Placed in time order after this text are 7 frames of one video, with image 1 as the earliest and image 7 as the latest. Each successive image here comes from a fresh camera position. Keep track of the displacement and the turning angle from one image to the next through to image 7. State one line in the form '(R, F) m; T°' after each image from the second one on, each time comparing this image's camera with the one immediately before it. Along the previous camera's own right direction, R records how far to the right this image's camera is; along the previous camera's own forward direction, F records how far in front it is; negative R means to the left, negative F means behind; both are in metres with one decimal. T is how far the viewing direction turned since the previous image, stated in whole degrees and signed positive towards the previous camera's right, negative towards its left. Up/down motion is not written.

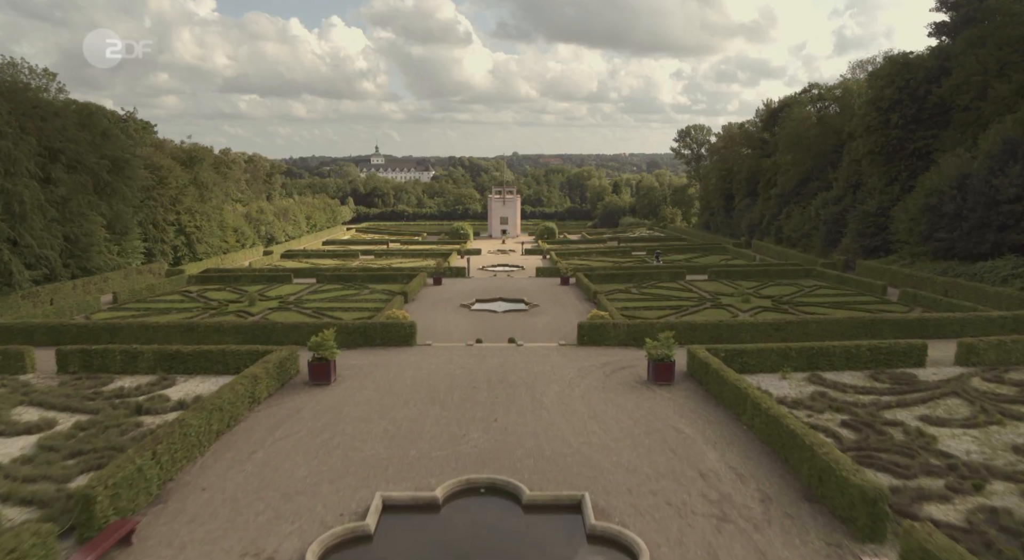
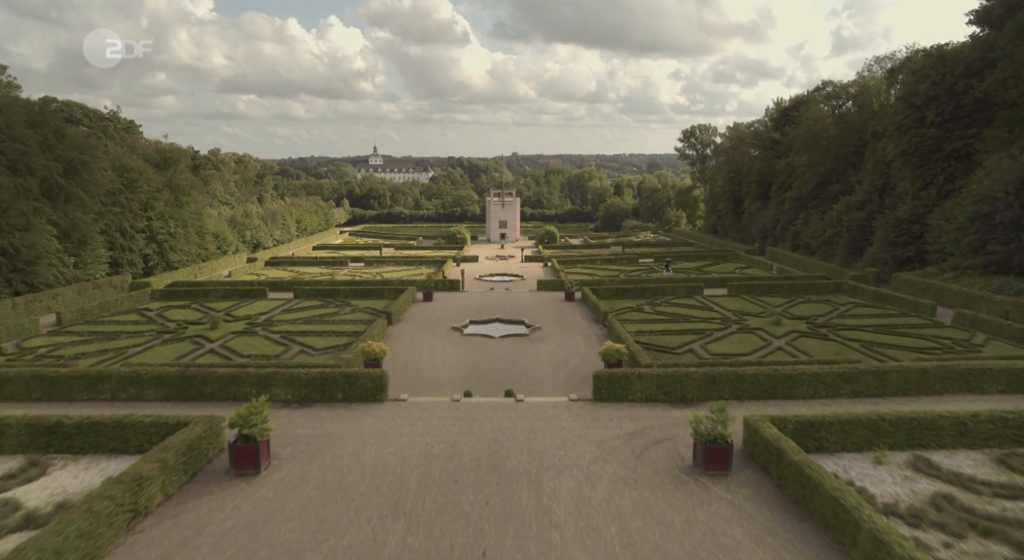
(0.0, +3.1) m; 0°
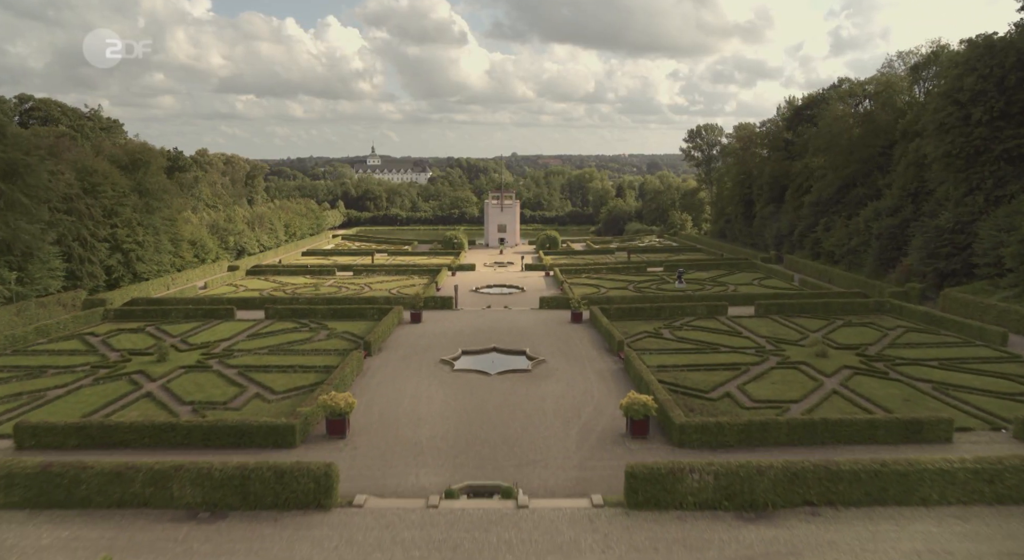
(0.0, +3.3) m; 0°
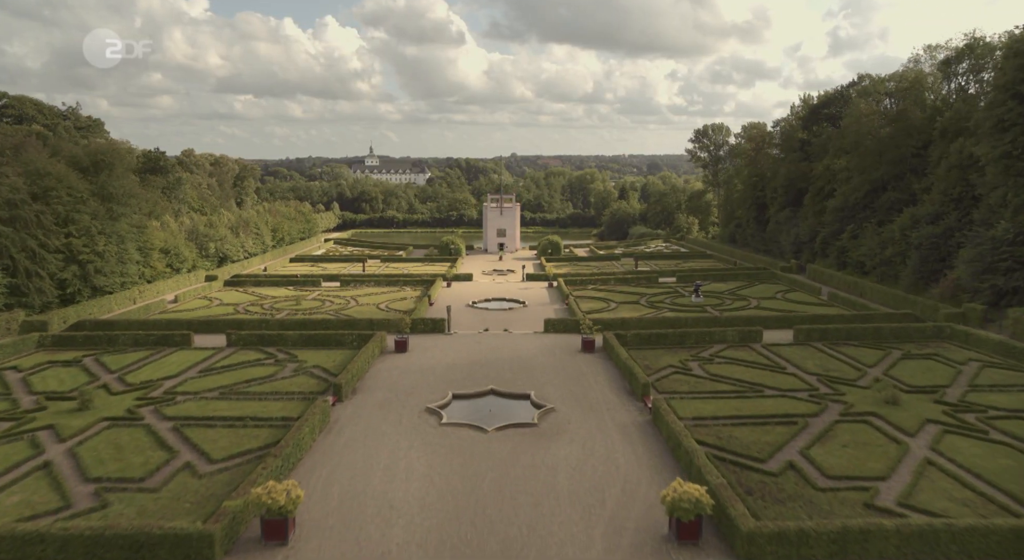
(-0.1, +3.5) m; 0°
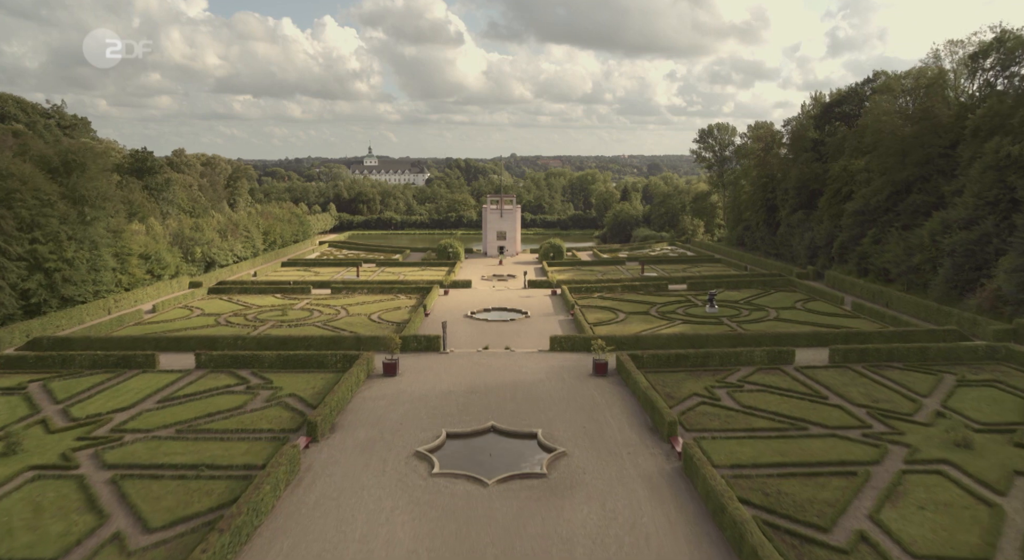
(-0.1, +2.4) m; 0°
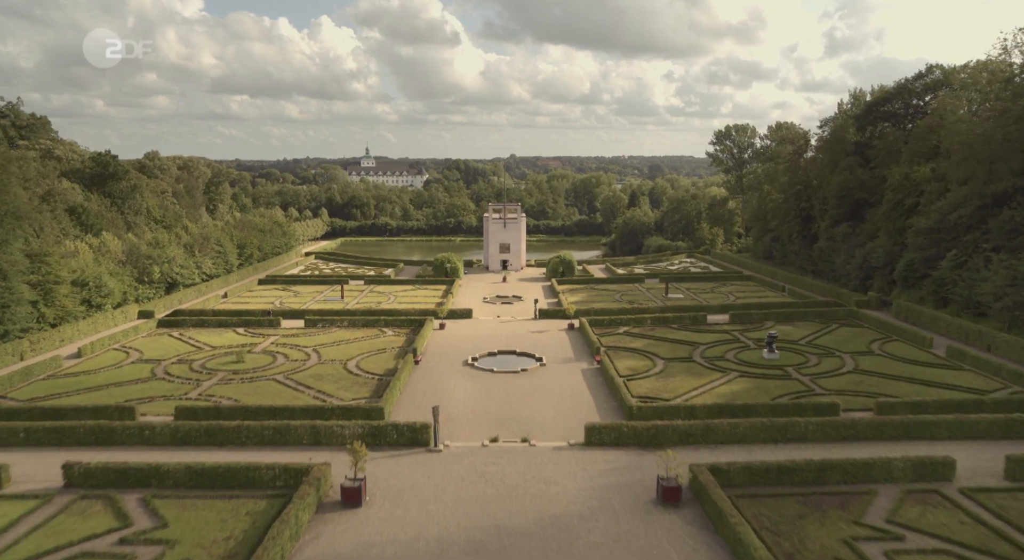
(-0.6, +6.6) m; 0°
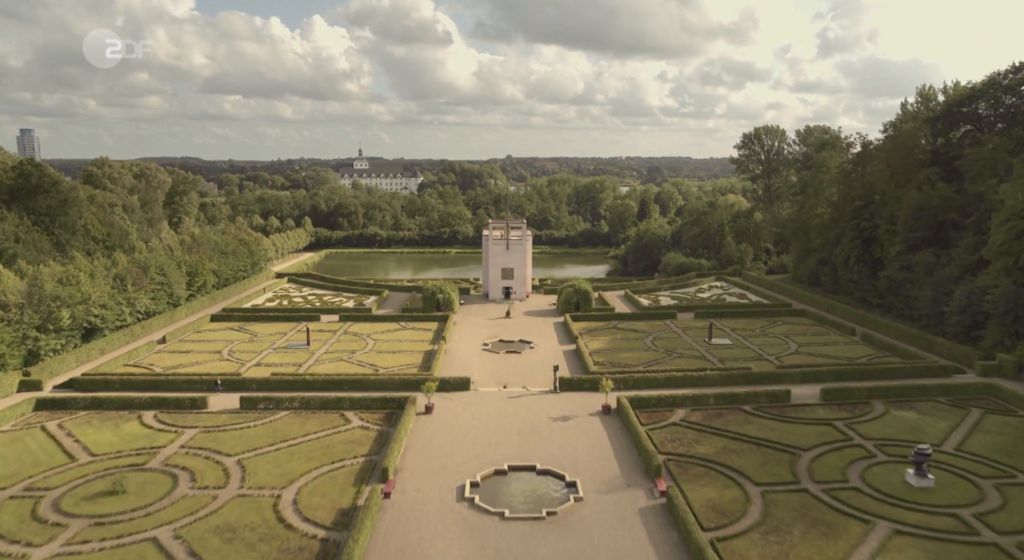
(-0.7, +9.2) m; 0°
